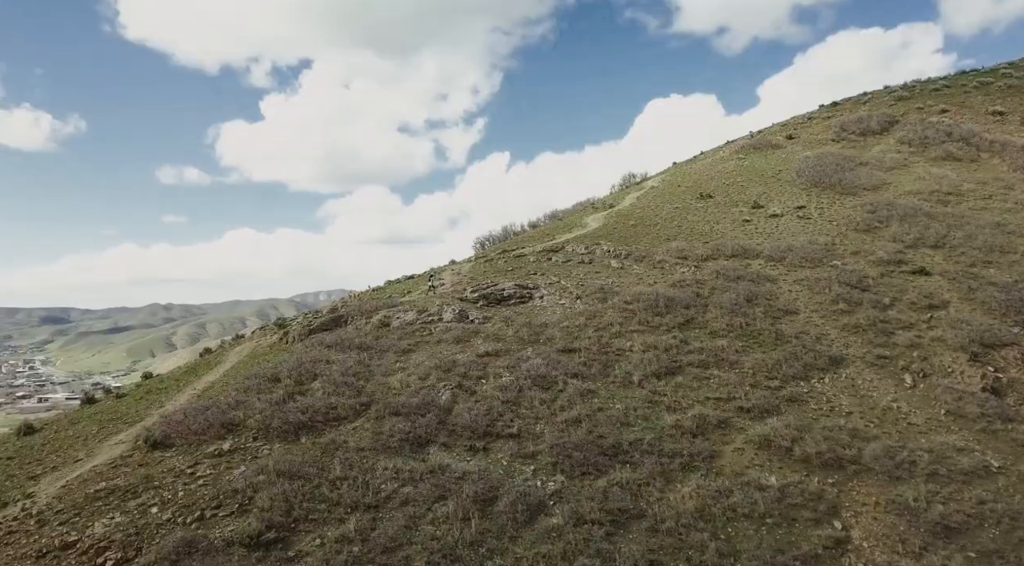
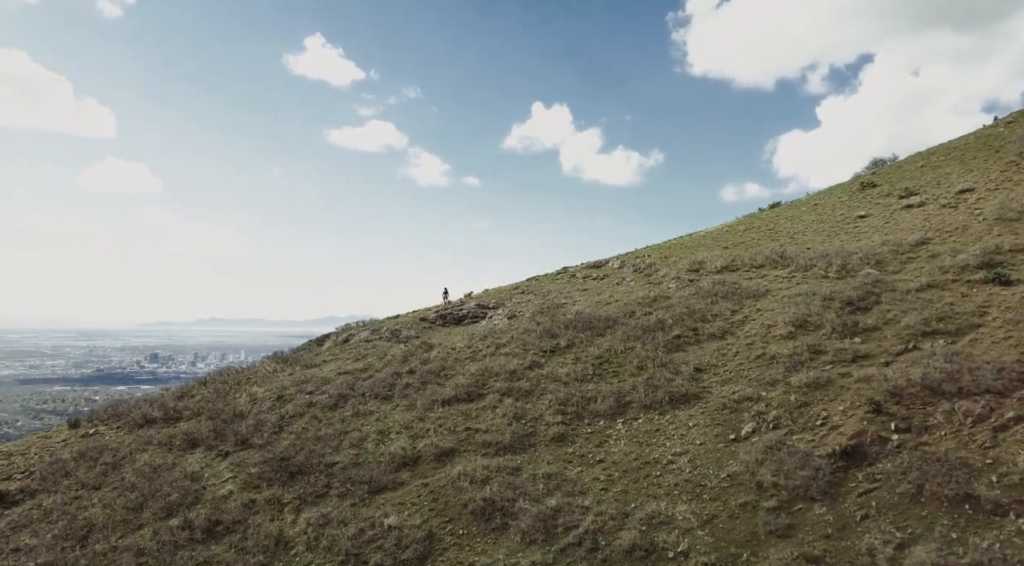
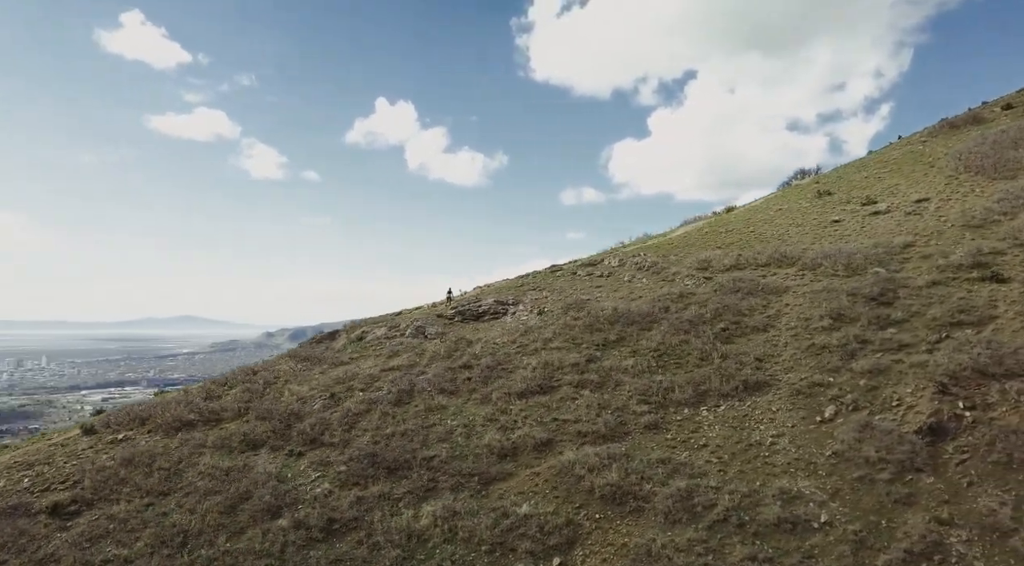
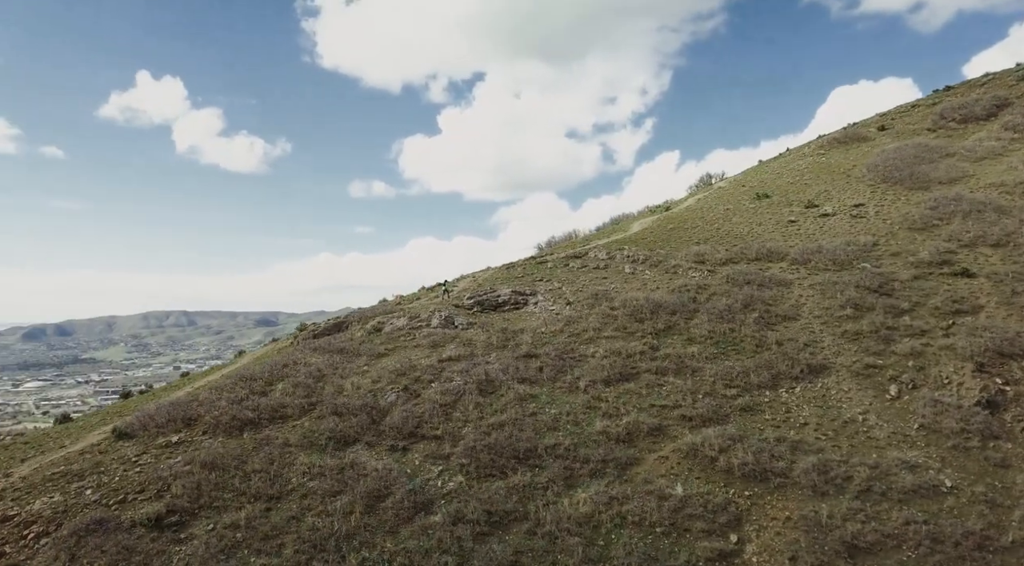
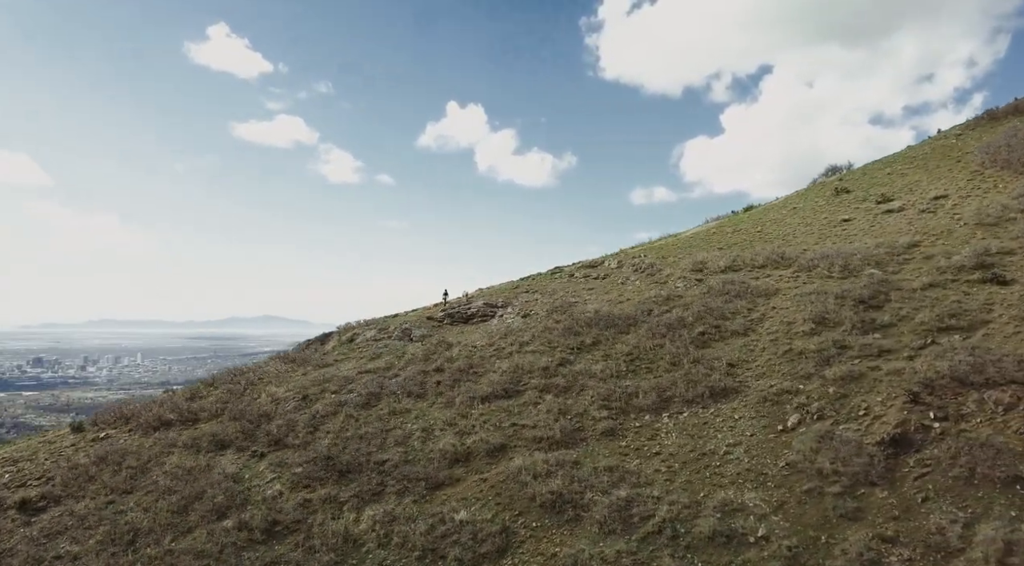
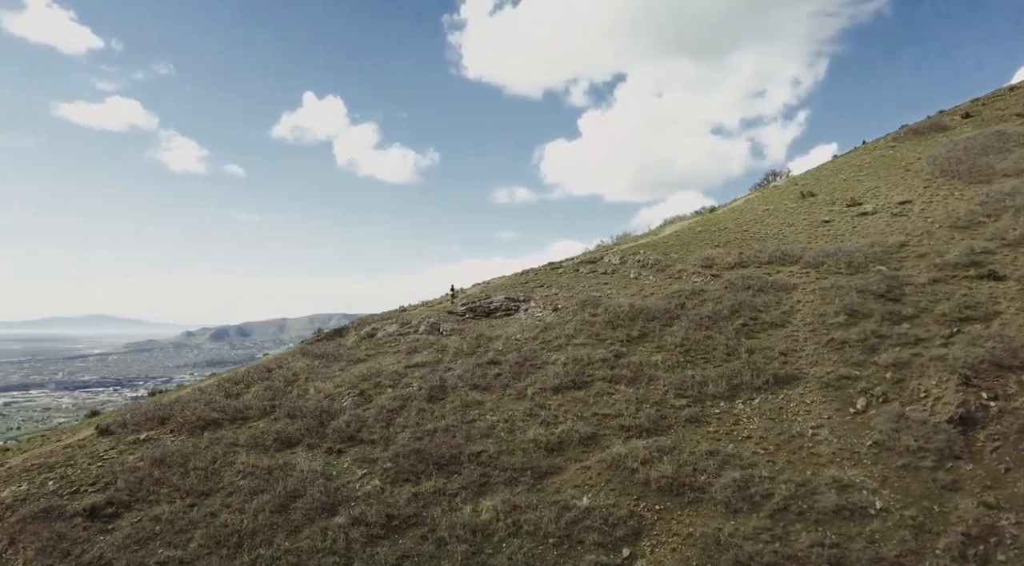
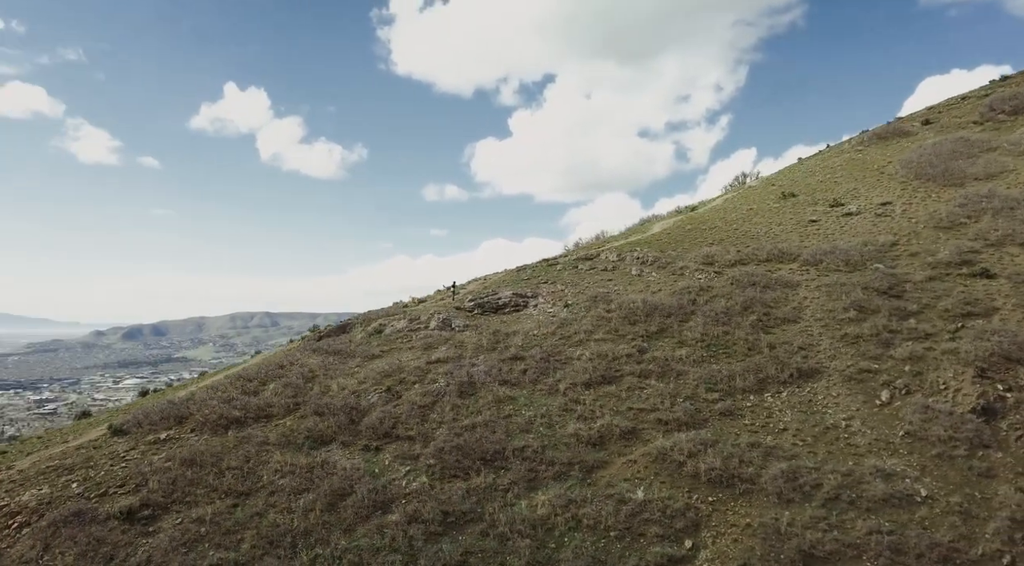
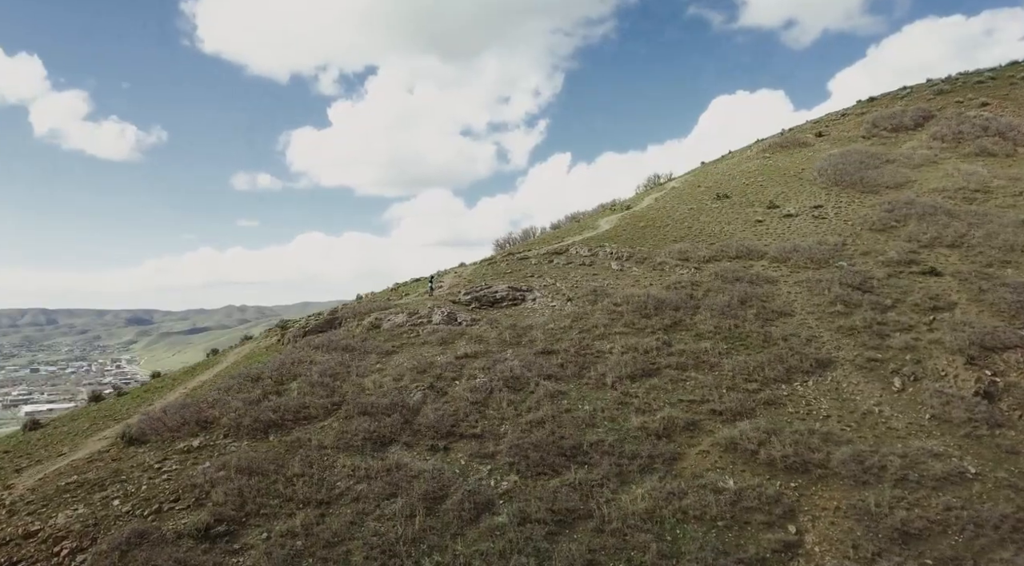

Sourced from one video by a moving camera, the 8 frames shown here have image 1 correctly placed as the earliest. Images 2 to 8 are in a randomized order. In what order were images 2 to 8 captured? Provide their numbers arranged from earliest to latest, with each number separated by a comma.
8, 4, 7, 6, 3, 5, 2
